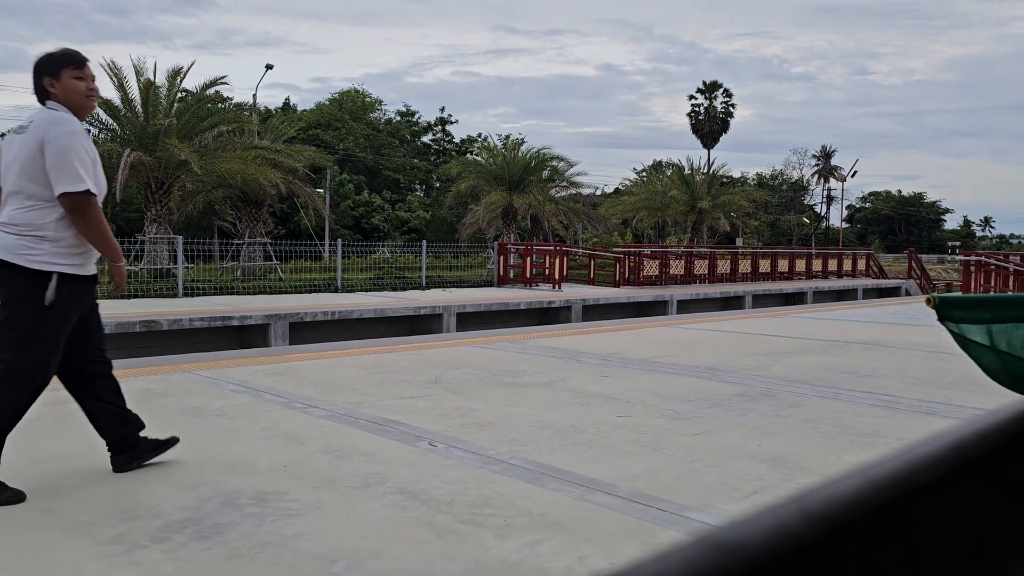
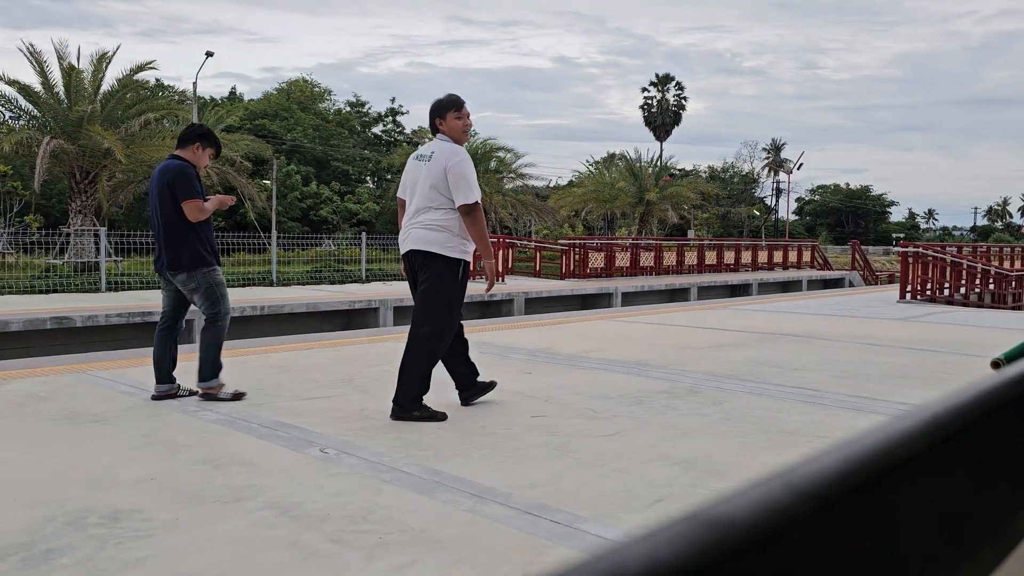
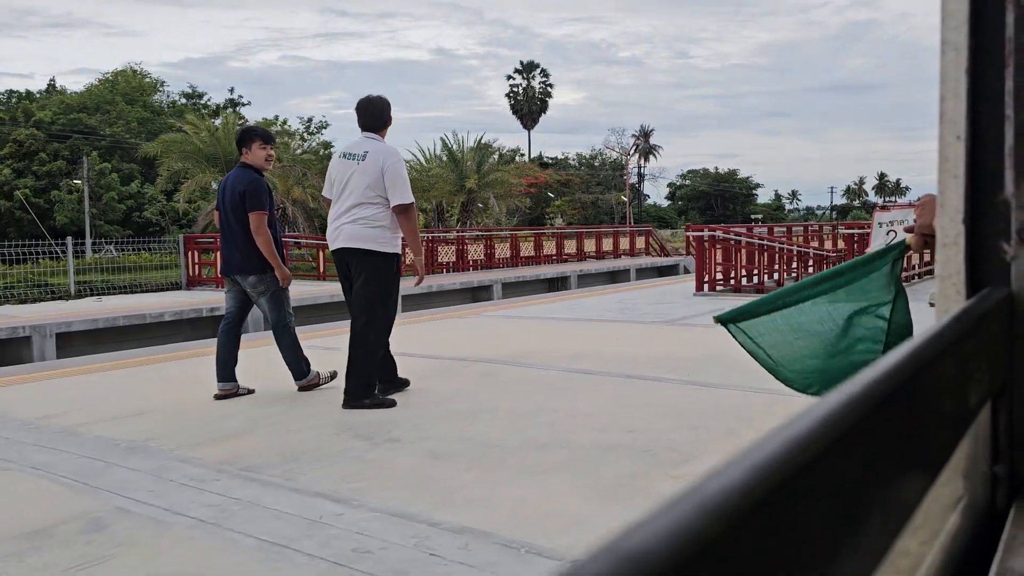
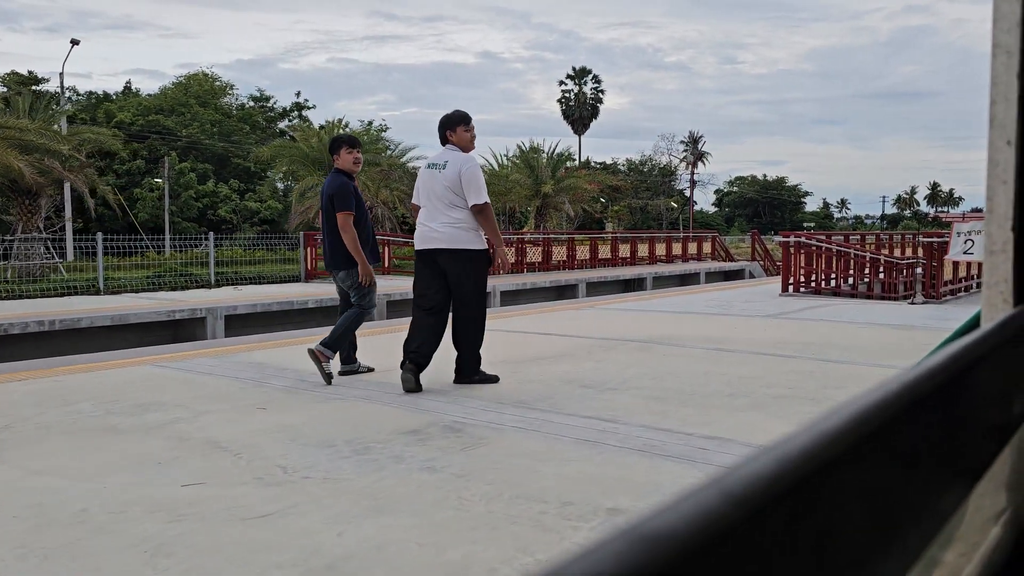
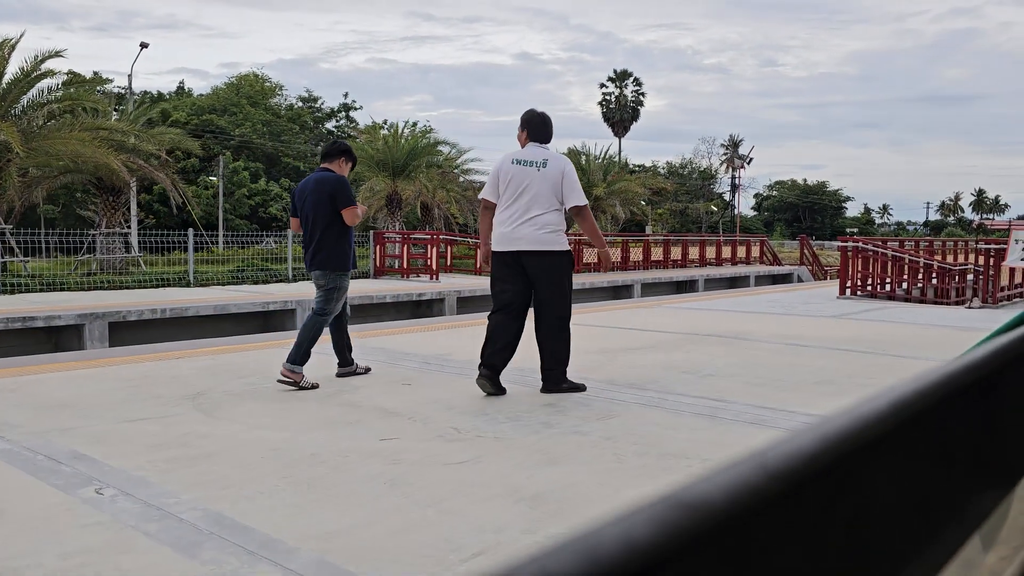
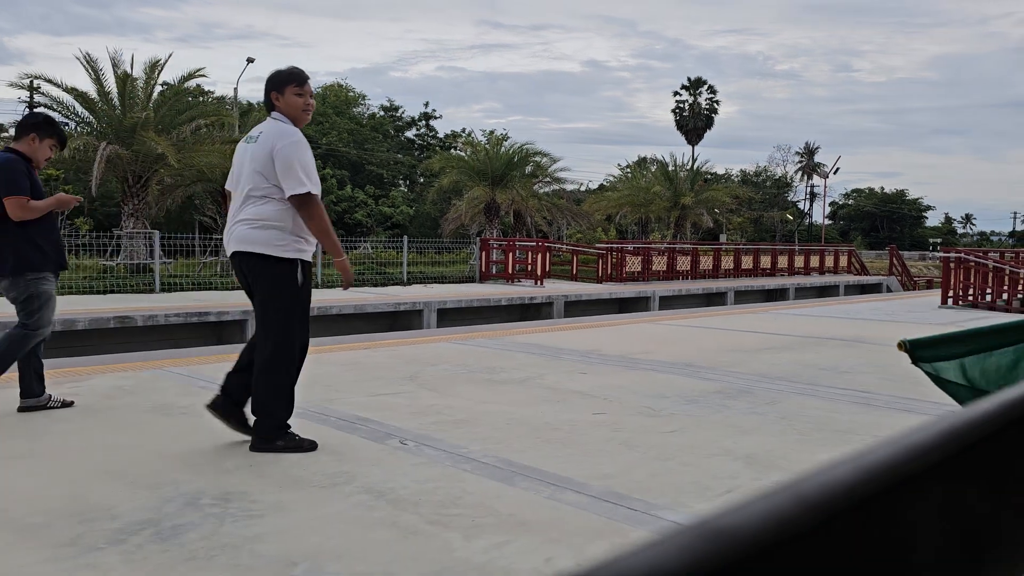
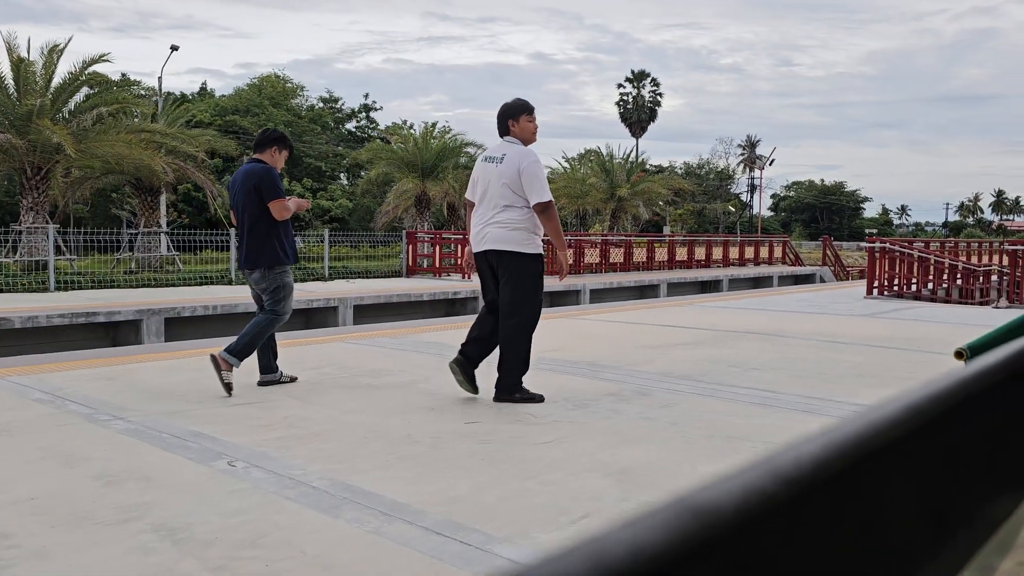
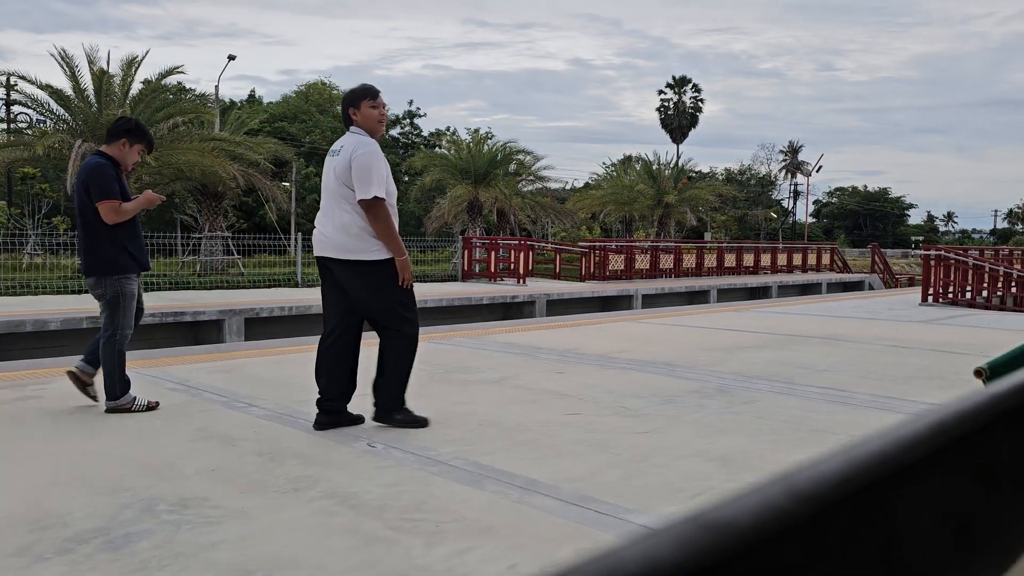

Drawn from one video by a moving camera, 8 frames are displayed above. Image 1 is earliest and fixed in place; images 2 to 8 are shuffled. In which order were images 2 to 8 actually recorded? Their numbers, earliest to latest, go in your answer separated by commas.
6, 8, 2, 7, 5, 4, 3
